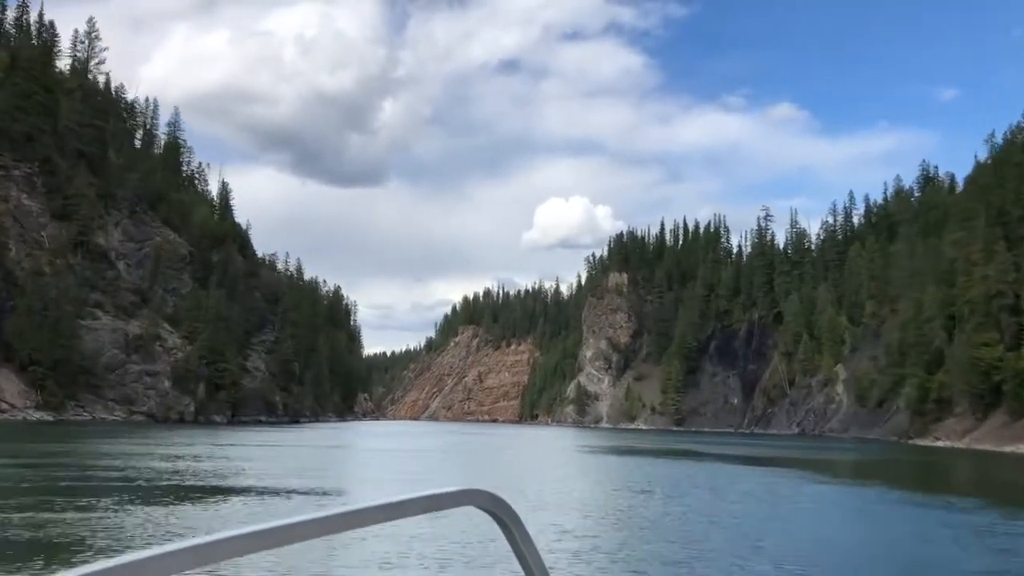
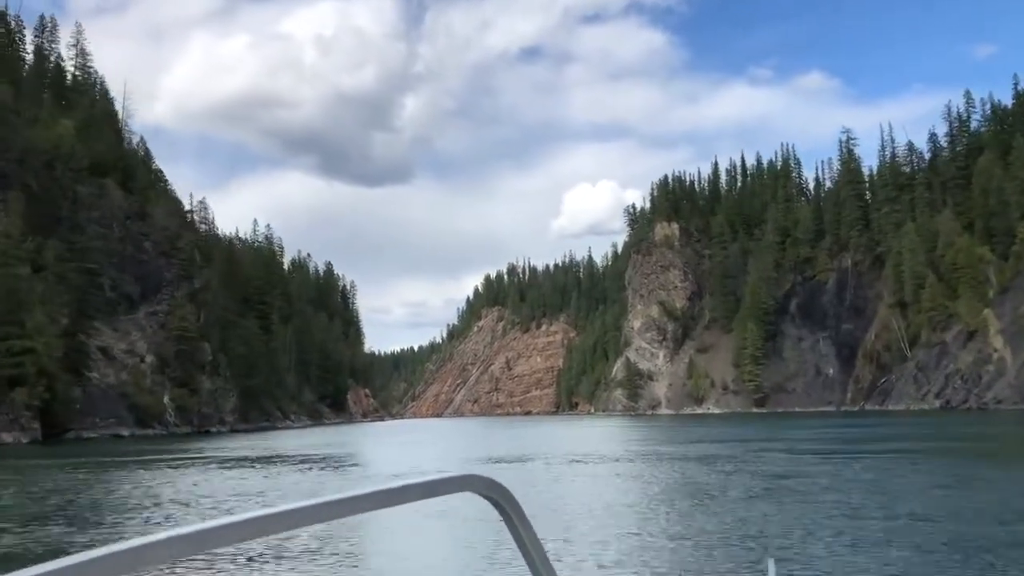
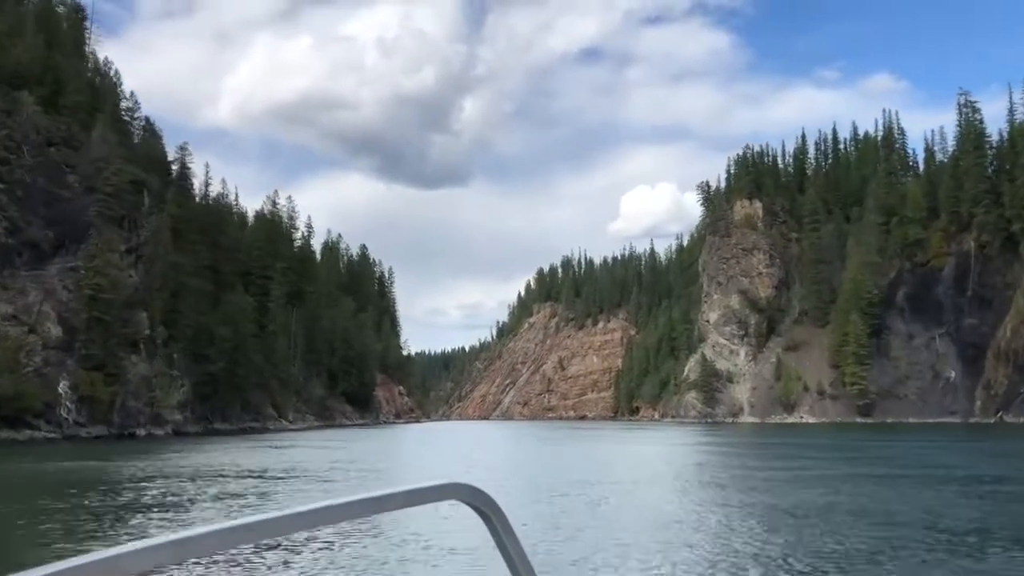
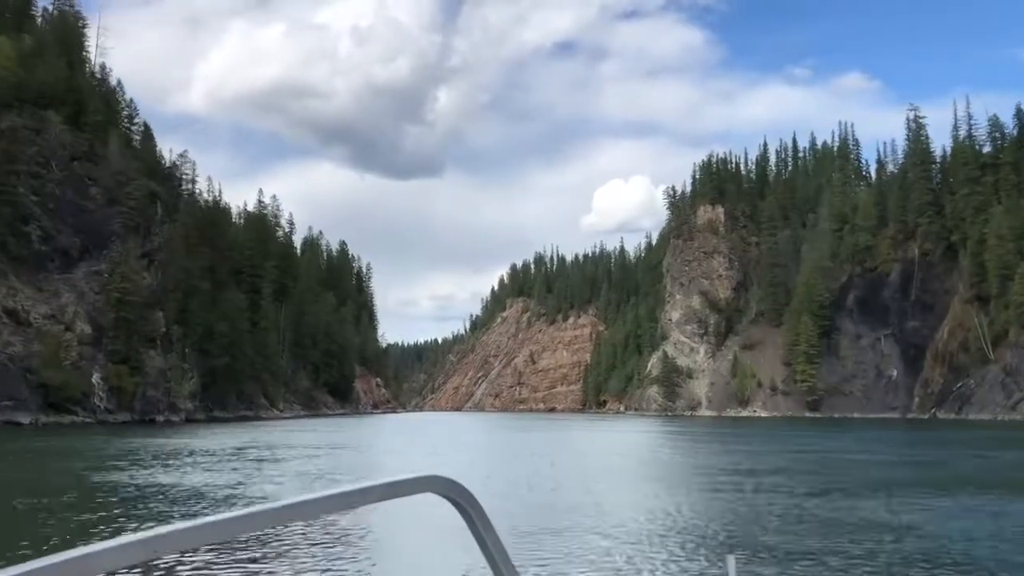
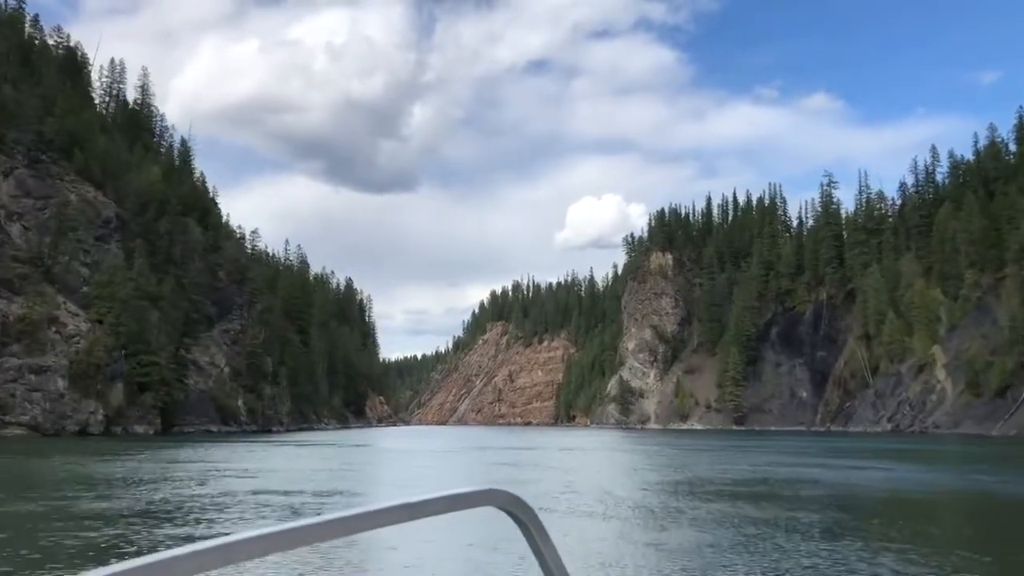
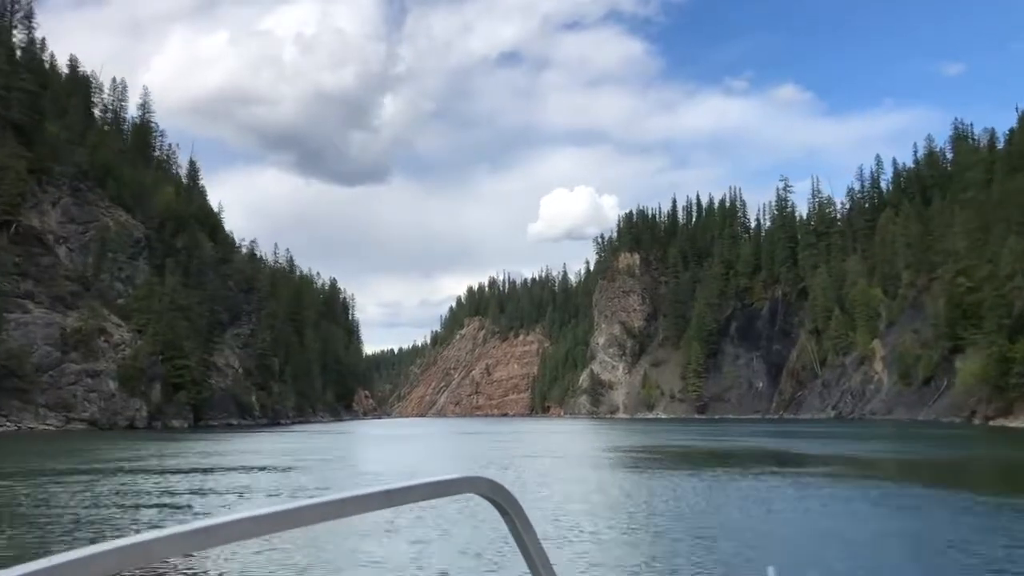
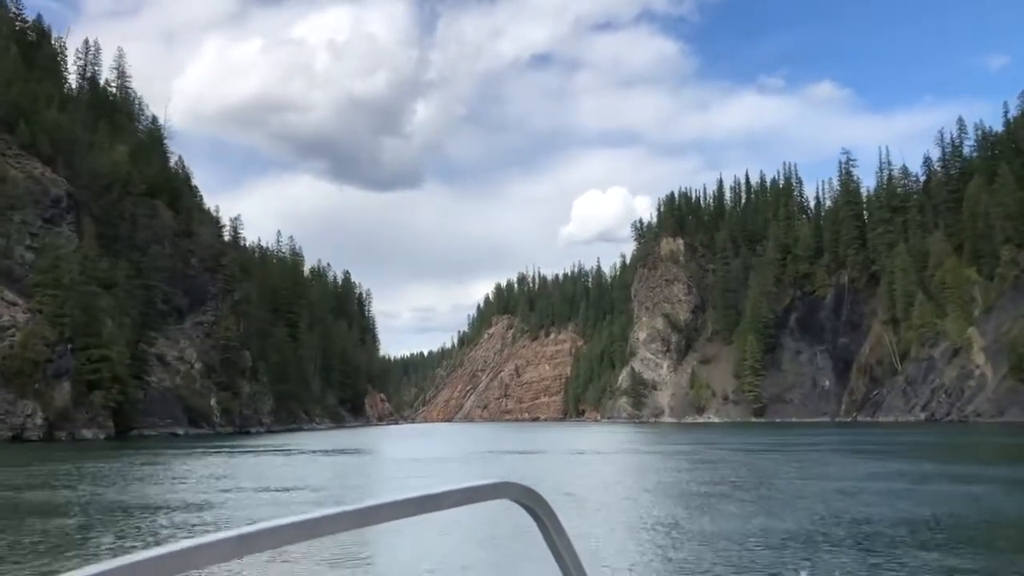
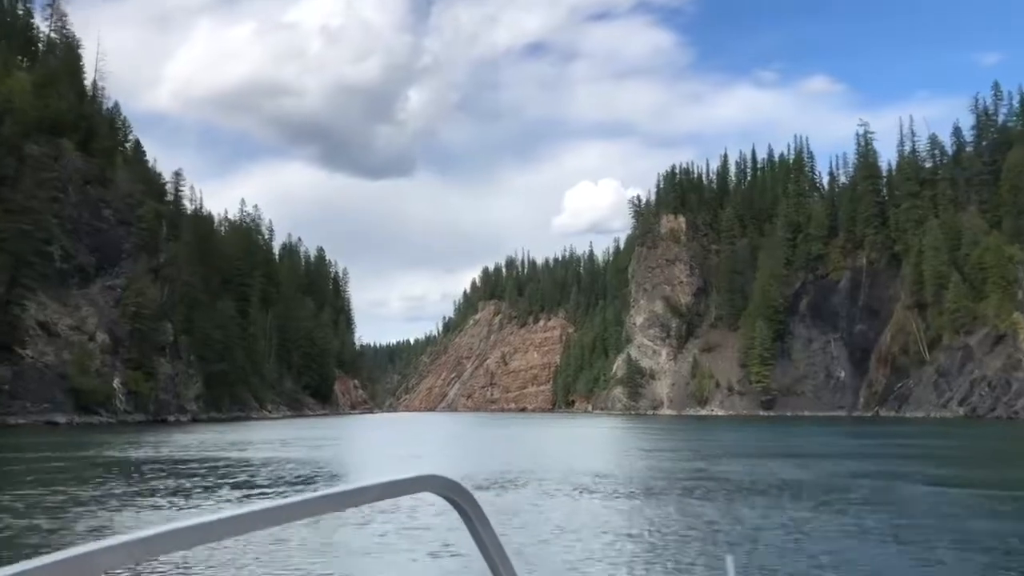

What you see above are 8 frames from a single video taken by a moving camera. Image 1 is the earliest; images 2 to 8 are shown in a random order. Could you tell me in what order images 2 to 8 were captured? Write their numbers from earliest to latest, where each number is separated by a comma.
6, 5, 7, 2, 8, 4, 3
